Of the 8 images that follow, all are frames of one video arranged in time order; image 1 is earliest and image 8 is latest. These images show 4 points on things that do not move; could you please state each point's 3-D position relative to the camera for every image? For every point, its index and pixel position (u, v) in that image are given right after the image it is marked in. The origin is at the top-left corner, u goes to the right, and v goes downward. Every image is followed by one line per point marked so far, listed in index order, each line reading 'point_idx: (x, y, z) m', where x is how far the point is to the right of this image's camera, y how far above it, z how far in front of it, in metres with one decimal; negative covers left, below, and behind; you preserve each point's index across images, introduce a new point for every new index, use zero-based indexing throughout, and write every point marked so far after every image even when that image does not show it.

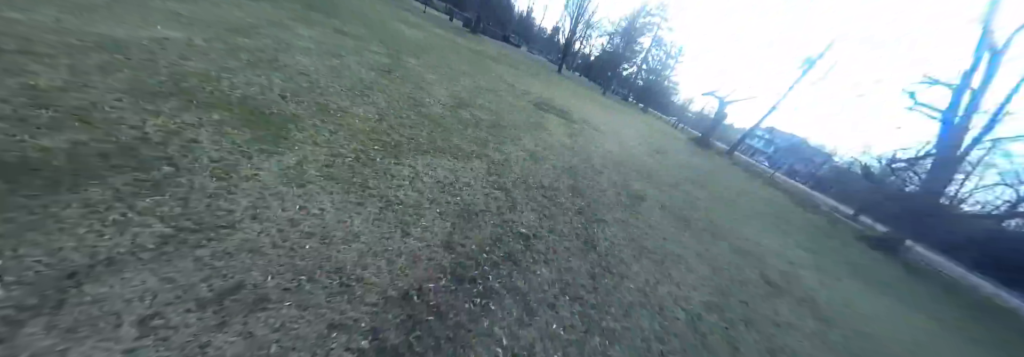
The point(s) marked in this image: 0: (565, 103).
0: (+2.2, +3.4, +11.5) m
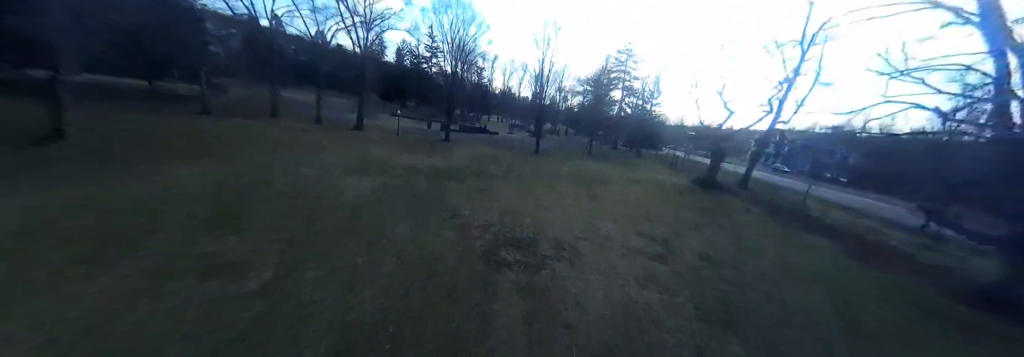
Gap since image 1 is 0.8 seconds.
0: (+1.3, -0.2, +10.7) m
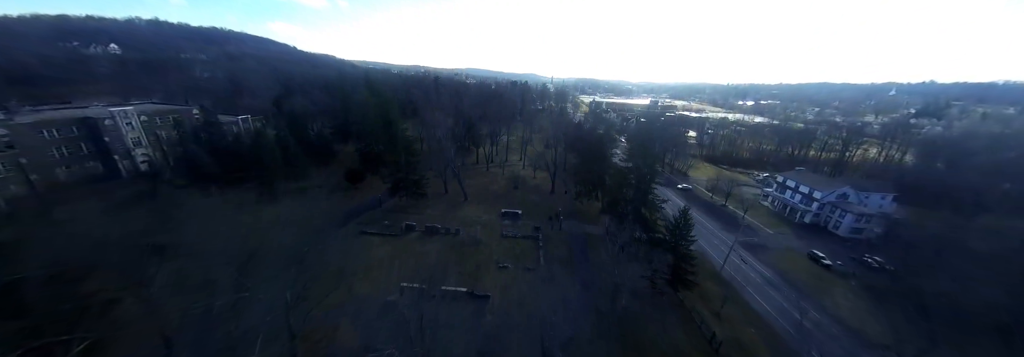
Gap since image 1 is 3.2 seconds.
0: (+1.4, -12.0, +6.8) m
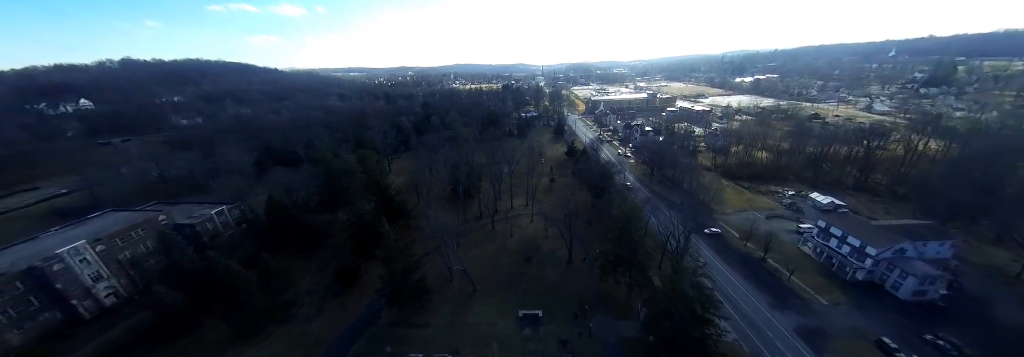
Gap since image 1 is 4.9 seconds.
0: (+4.0, -21.2, +3.7) m
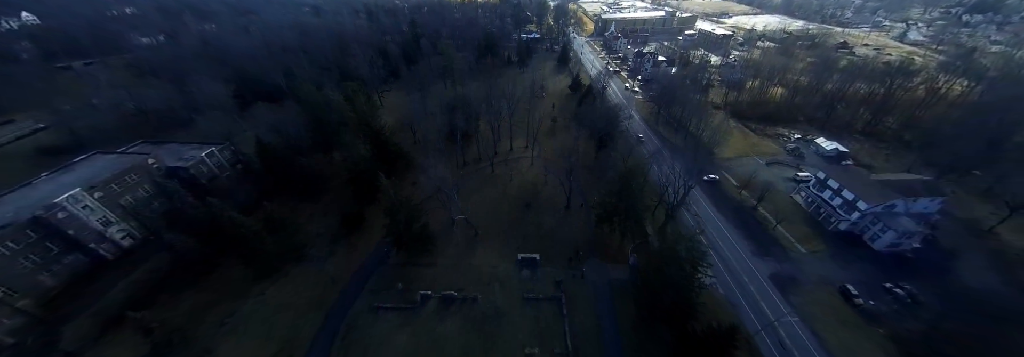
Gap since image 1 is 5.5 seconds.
0: (+3.9, -22.1, +8.6) m
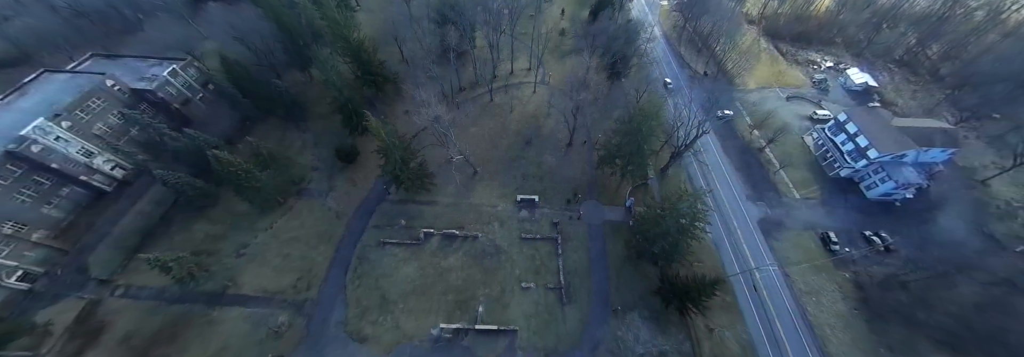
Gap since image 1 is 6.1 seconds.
0: (+3.6, -21.5, +14.4) m
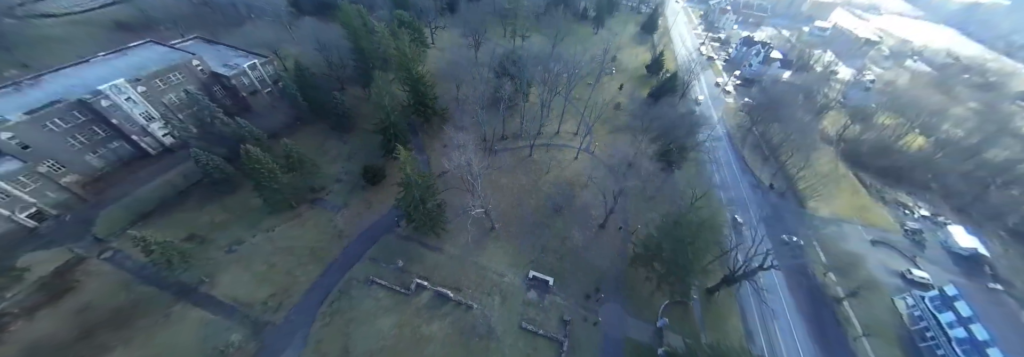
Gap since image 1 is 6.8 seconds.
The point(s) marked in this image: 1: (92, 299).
0: (-1.9, -25.3, +8.0) m
1: (-29.0, -8.3, +19.4) m
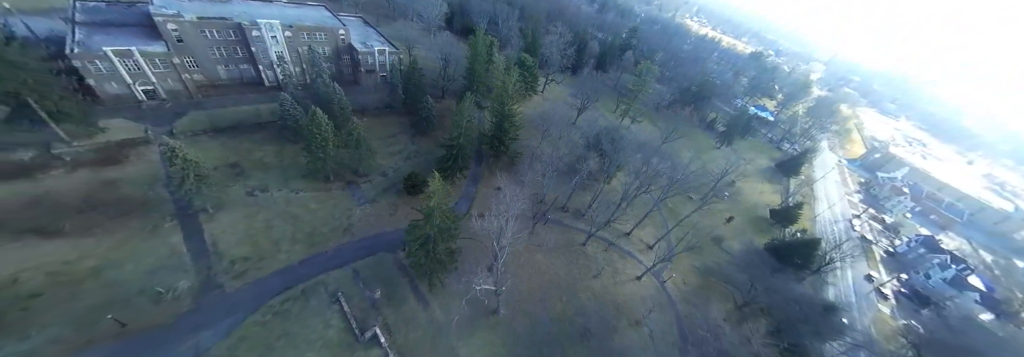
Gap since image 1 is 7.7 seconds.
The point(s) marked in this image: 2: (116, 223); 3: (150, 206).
0: (-13.6, -23.7, +0.1) m
1: (-27.7, 0.0, +20.0) m
2: (-25.5, -2.9, +18.1) m
3: (-25.1, -2.0, +19.5) m
